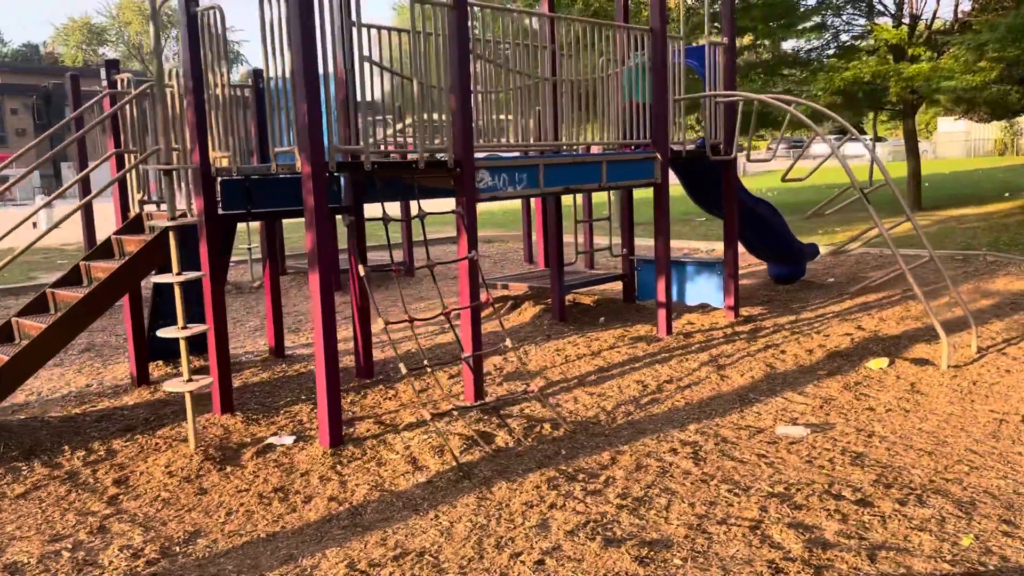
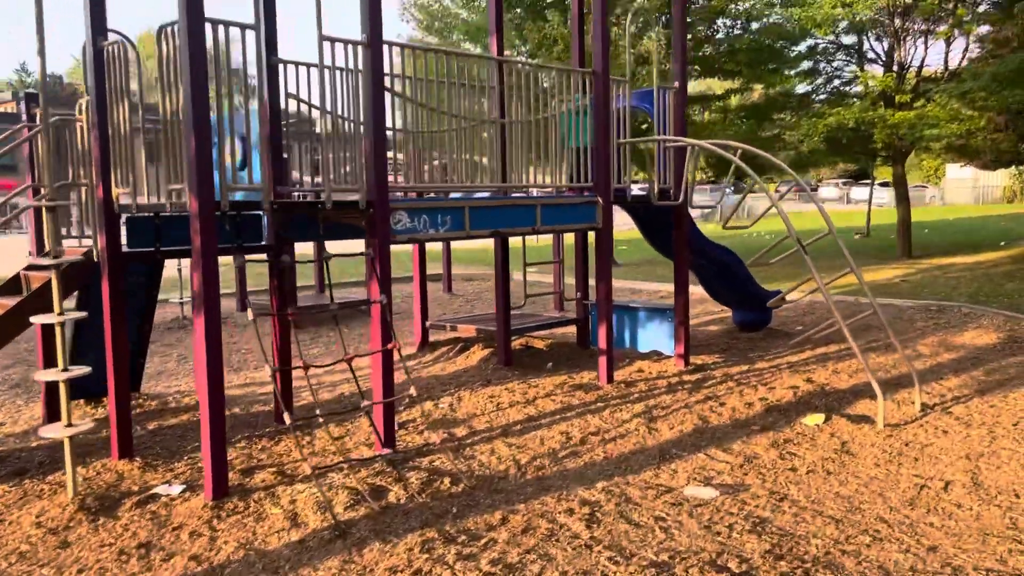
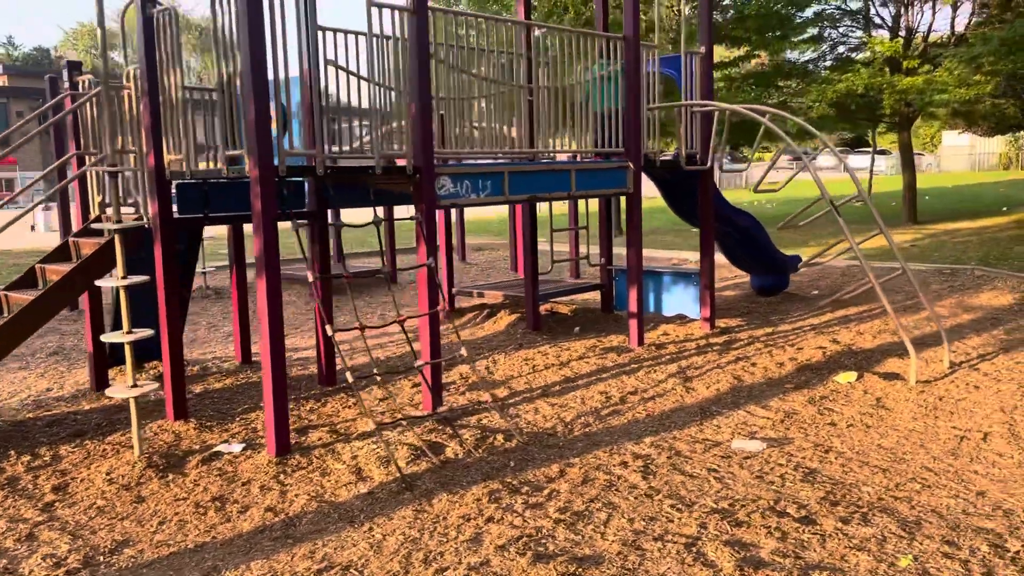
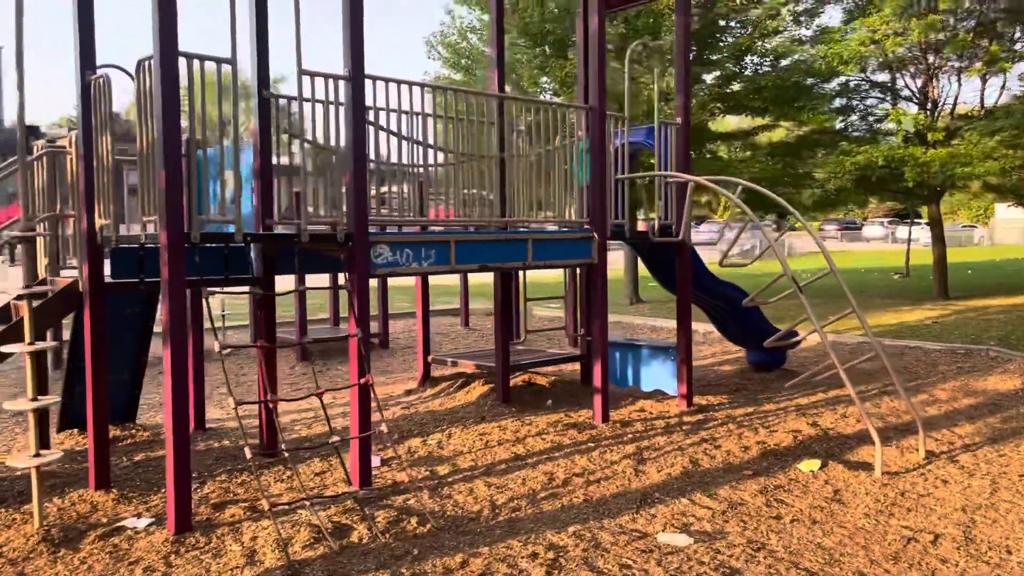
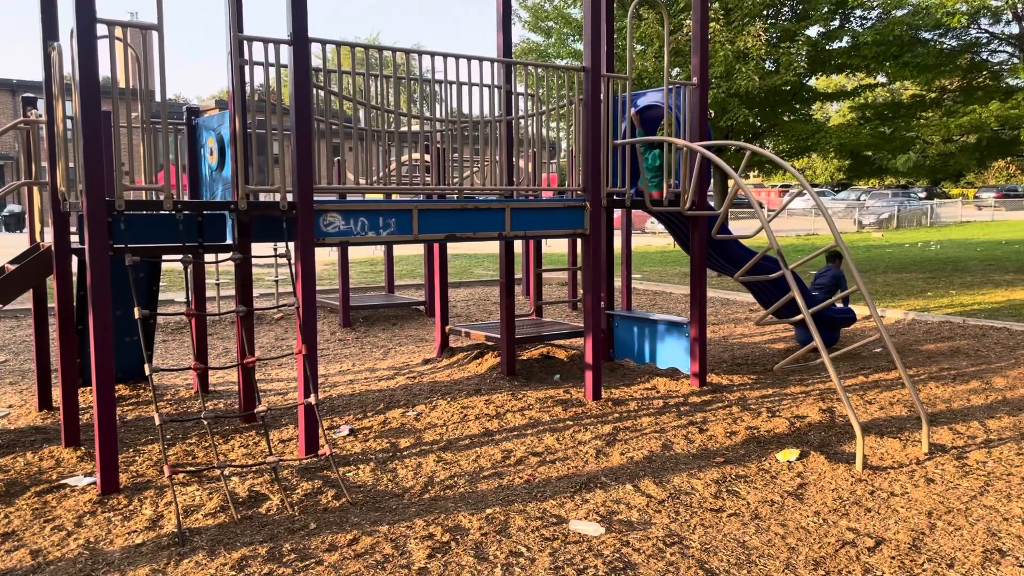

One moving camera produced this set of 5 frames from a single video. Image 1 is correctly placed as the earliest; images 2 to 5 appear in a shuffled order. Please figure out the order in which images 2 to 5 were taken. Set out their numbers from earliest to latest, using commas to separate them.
3, 2, 4, 5
